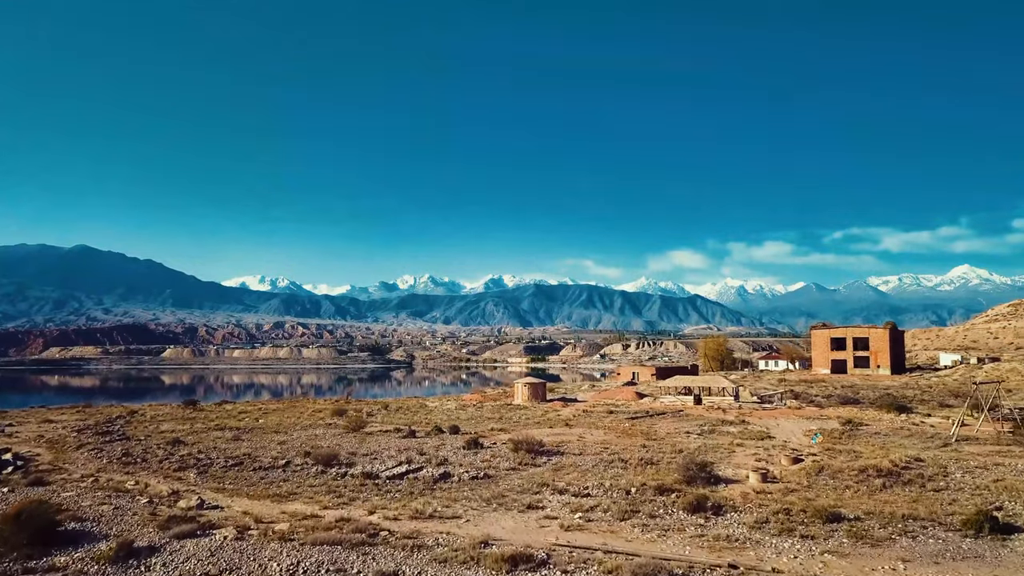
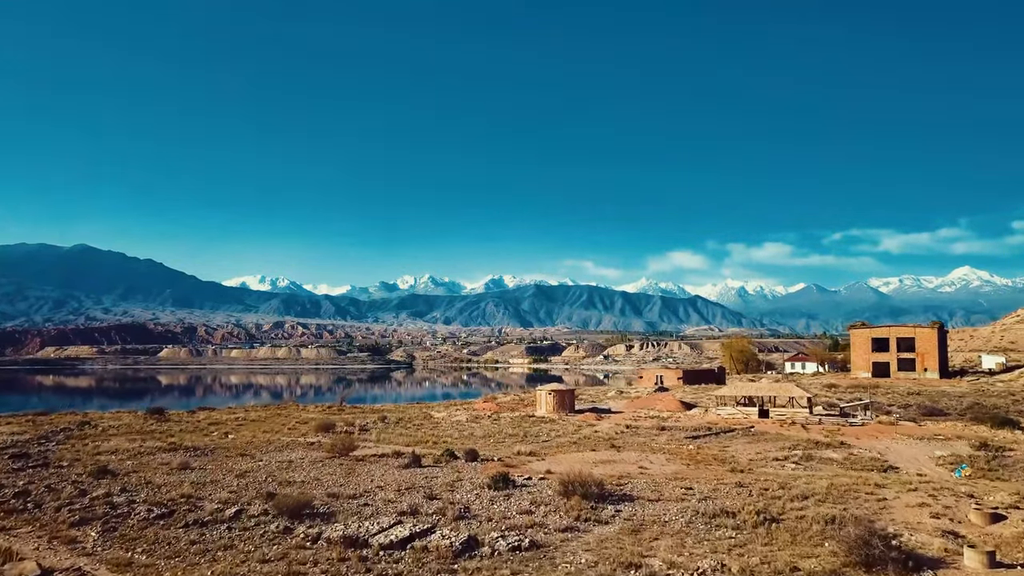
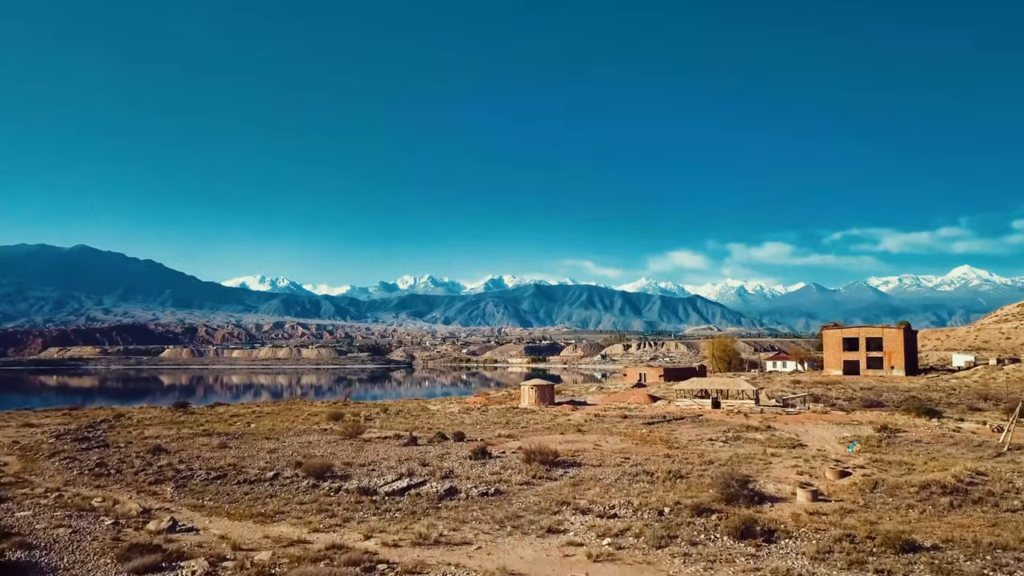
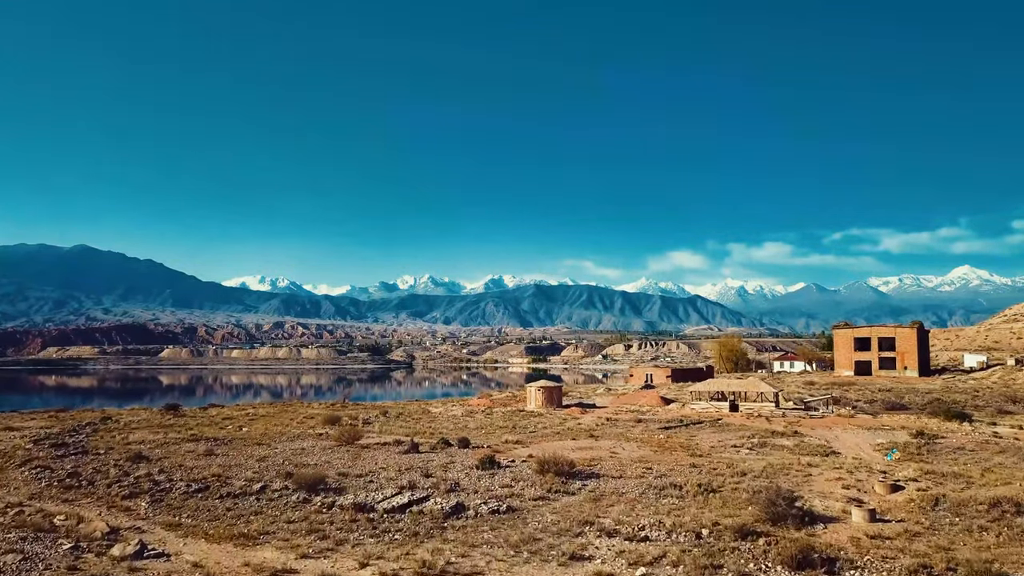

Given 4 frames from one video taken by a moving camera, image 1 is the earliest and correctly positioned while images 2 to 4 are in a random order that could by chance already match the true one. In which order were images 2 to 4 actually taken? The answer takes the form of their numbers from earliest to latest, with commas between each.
3, 4, 2
